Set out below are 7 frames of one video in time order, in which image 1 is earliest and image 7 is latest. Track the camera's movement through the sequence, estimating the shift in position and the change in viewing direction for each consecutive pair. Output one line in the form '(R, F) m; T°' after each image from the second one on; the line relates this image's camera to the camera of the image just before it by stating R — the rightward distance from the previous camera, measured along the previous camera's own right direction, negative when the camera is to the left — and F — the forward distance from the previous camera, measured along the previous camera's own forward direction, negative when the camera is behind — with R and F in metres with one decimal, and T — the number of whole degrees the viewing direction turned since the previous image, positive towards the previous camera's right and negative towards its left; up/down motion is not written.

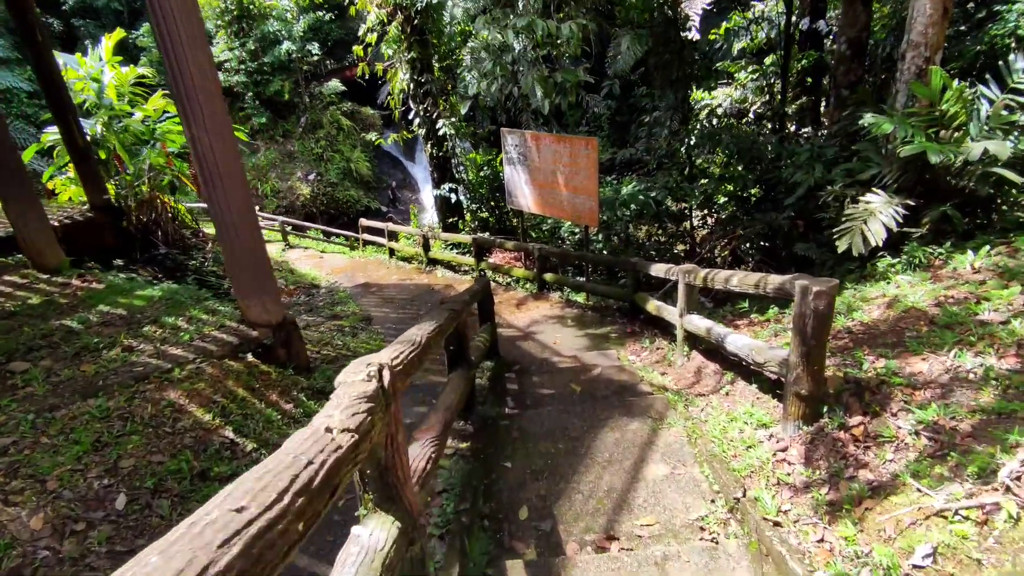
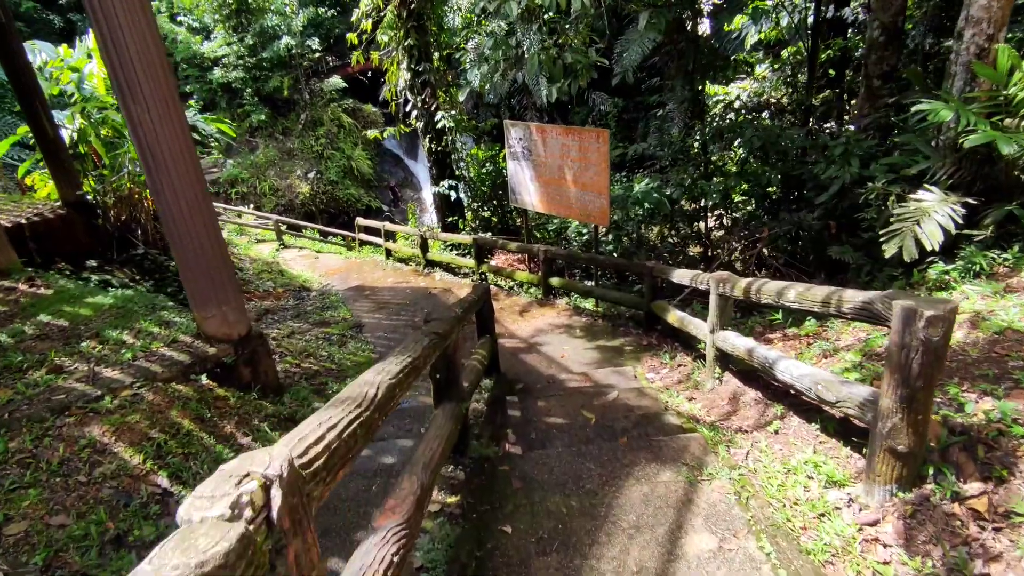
(0.0, +0.4) m; 0°
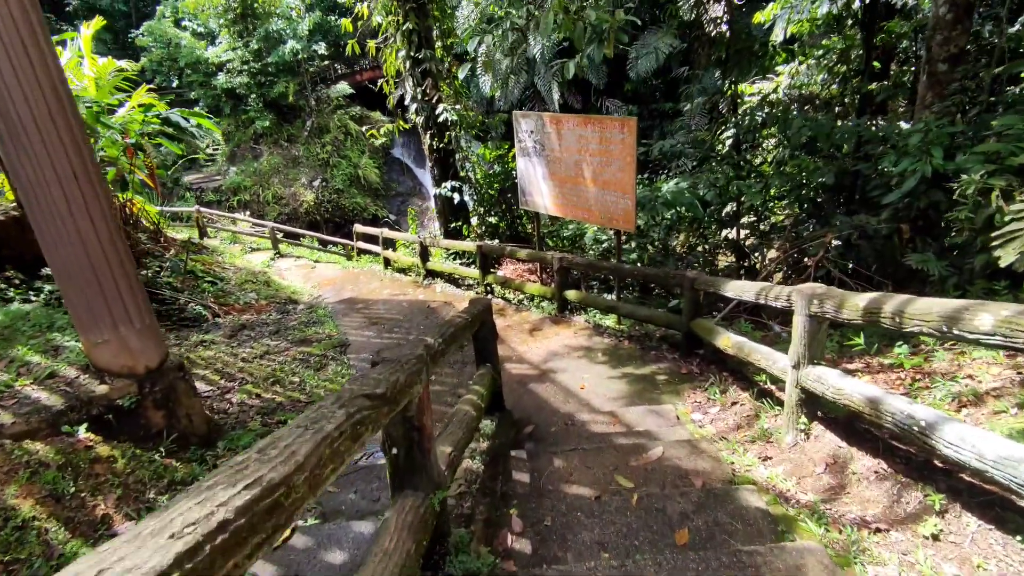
(0.0, +0.7) m; -1°
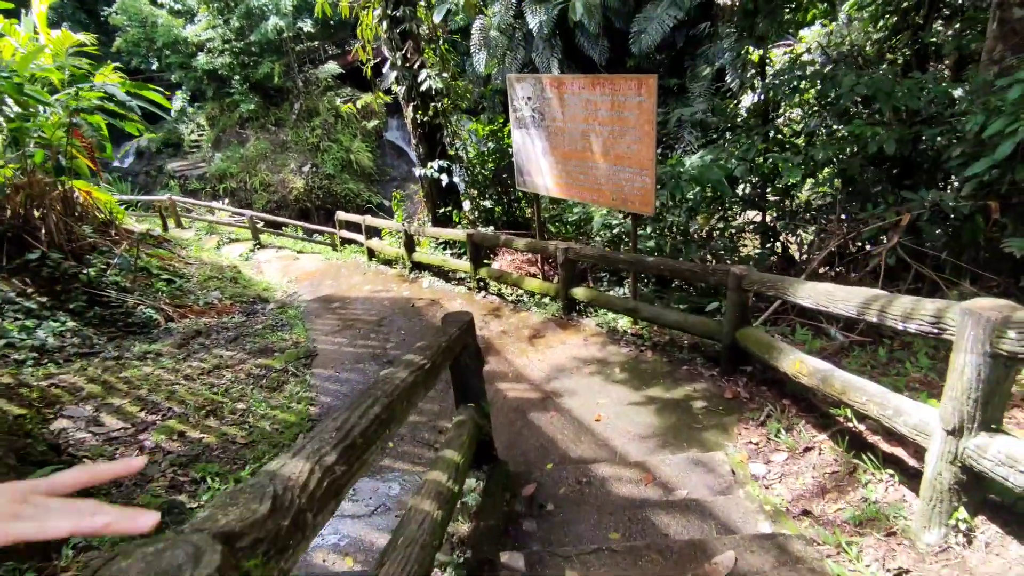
(0.0, +0.7) m; 0°
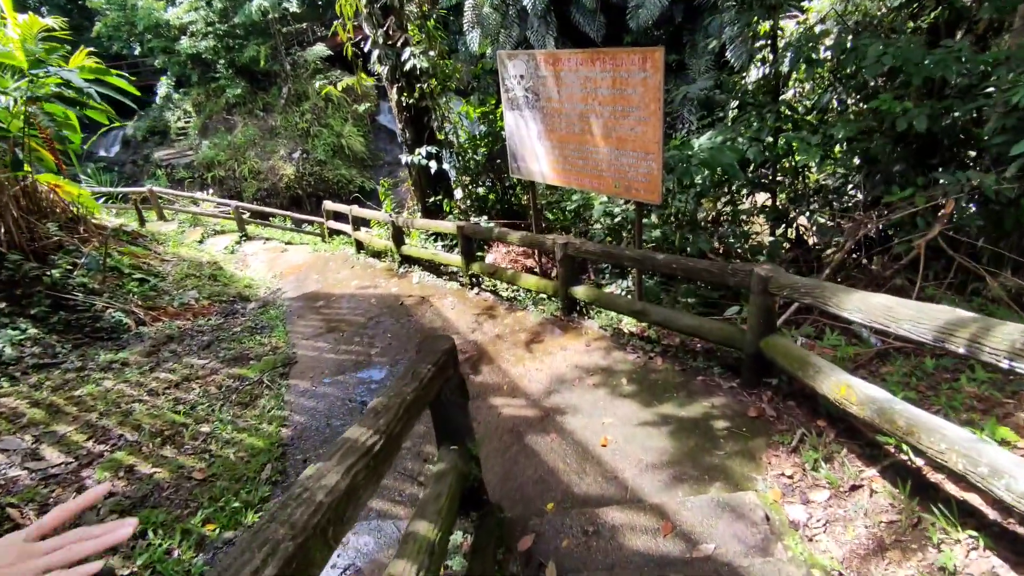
(0.0, +0.3) m; 0°
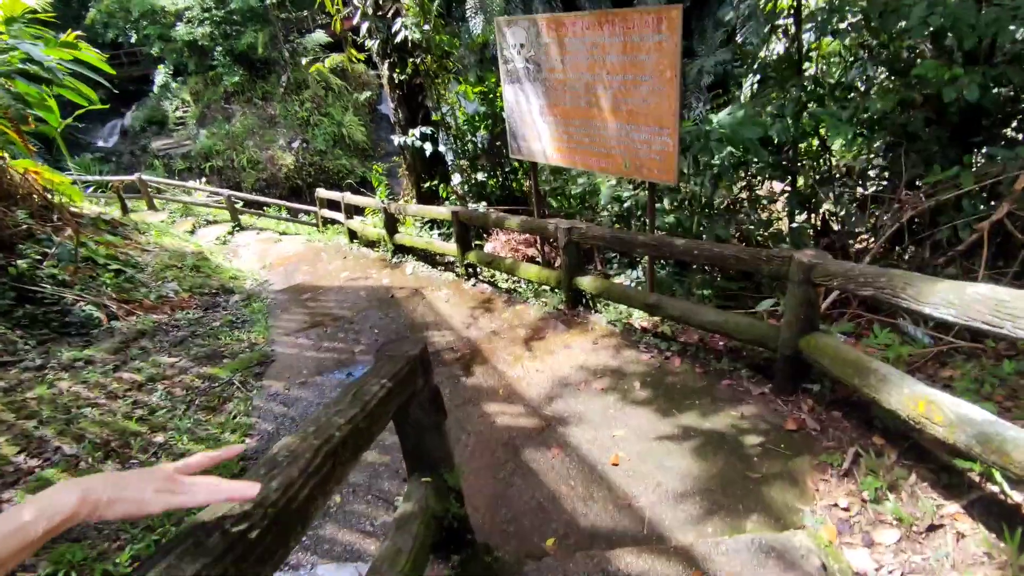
(0.0, +0.3) m; -1°
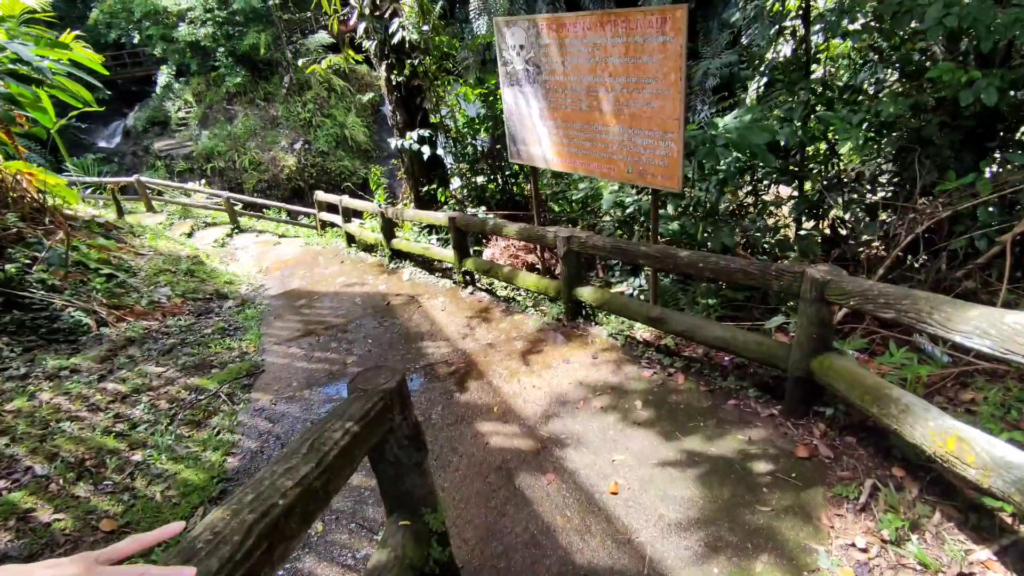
(0.0, +0.1) m; 0°
